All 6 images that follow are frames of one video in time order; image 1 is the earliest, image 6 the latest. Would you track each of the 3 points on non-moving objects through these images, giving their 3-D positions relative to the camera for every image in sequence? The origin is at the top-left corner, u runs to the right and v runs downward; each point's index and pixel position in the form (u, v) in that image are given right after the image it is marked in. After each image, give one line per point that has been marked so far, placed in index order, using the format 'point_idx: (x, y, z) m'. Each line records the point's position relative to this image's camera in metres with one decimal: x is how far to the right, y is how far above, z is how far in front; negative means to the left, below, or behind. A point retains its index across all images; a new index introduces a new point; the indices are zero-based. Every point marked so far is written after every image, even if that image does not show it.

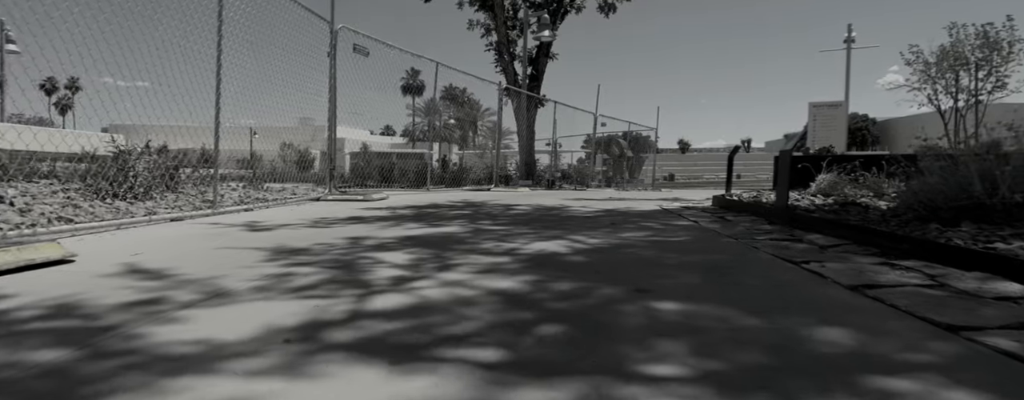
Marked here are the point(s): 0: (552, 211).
0: (+0.5, -0.1, +6.8) m
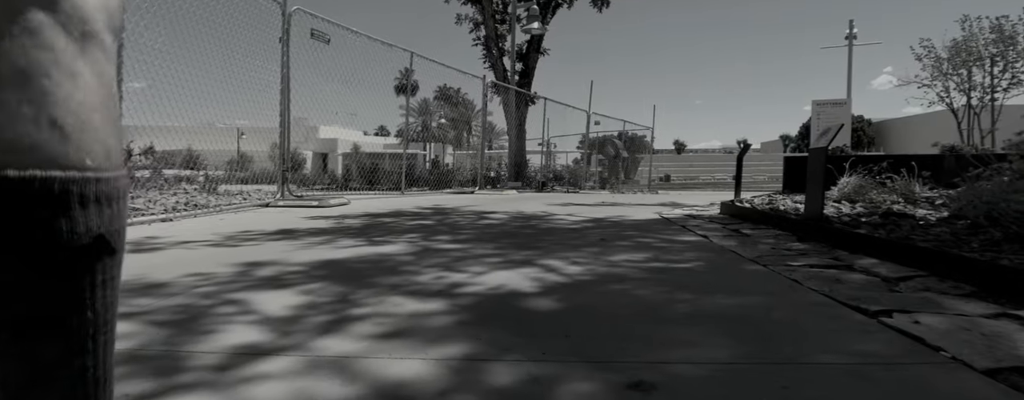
0: (+0.2, -0.2, +5.6) m
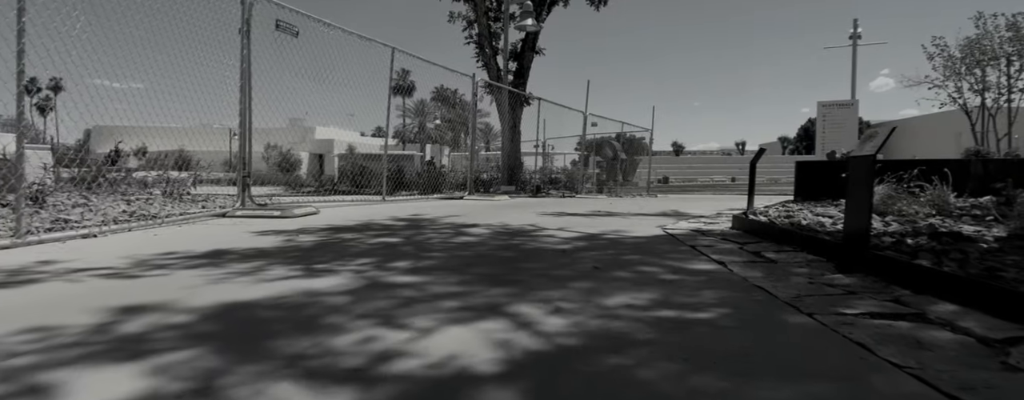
0: (0.0, -0.3, +4.8) m
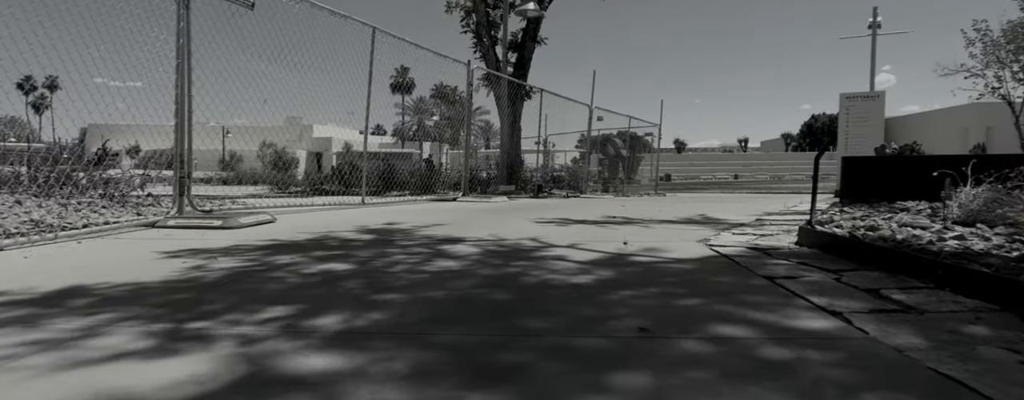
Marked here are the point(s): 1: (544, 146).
0: (0.0, -0.4, +3.5) m
1: (+0.9, +1.5, +15.7) m
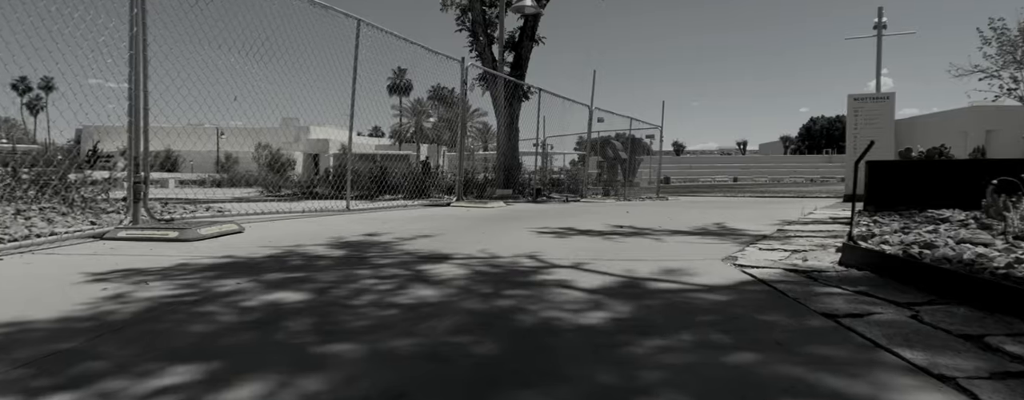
0: (-0.1, -0.5, +2.8) m
1: (+0.8, +1.4, +15.0) m
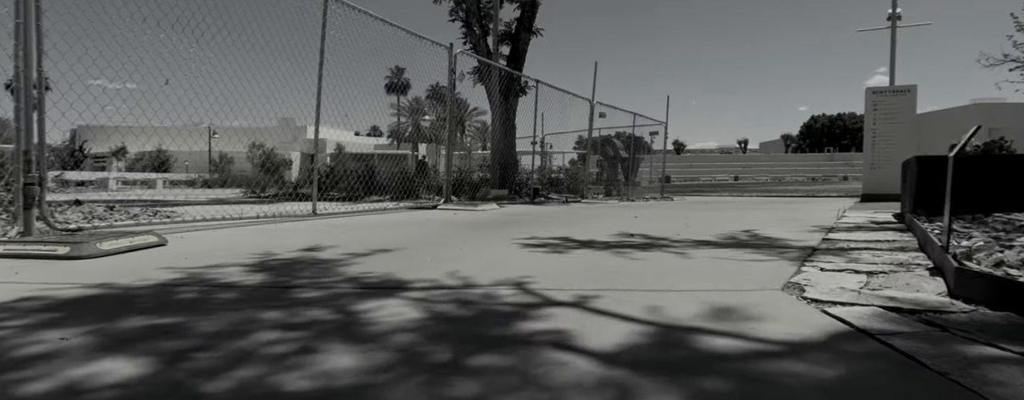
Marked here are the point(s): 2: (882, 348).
0: (-0.2, -0.5, +1.8) m
1: (+0.7, +1.4, +14.0) m
2: (+1.3, -0.5, +2.0) m
